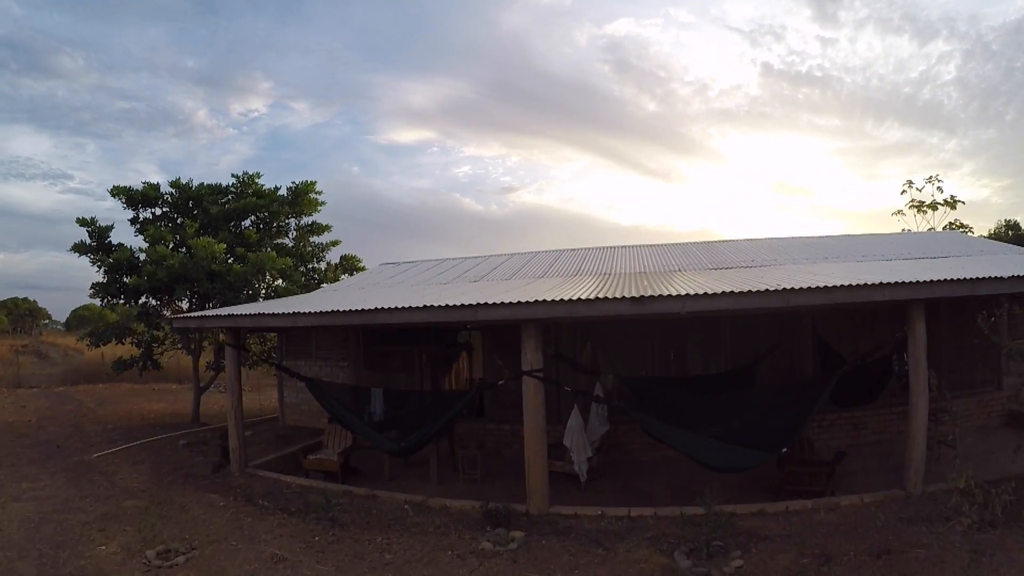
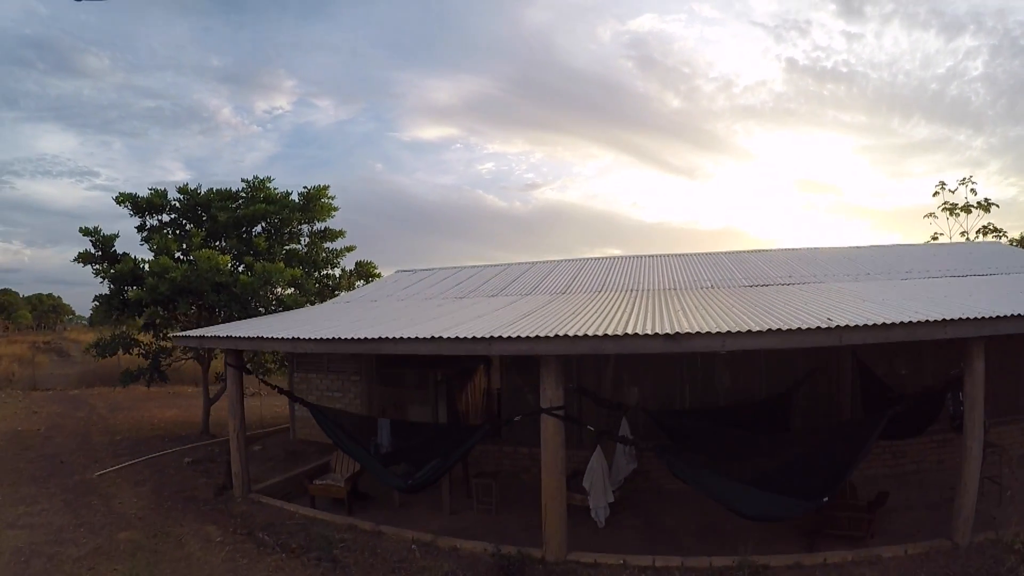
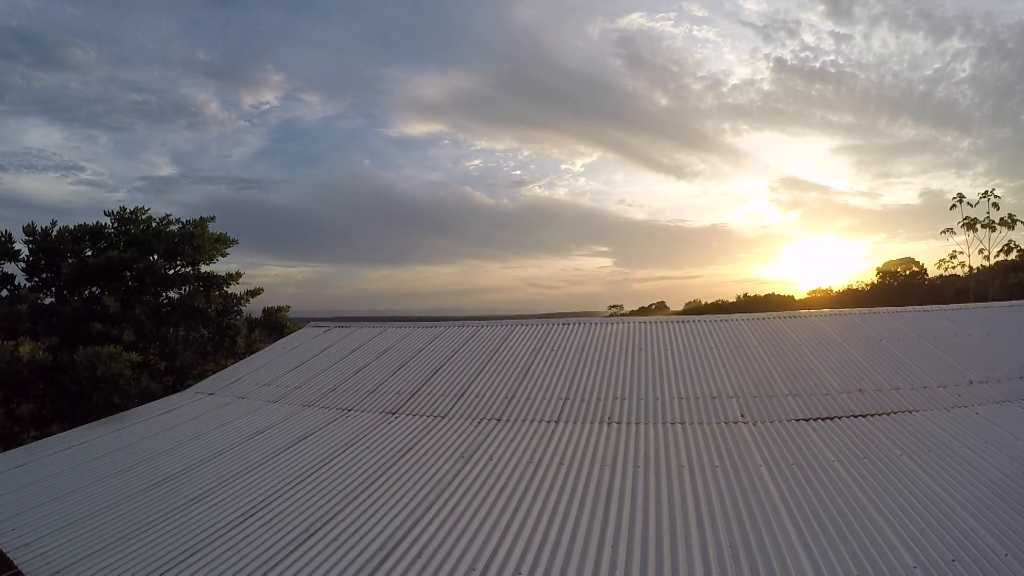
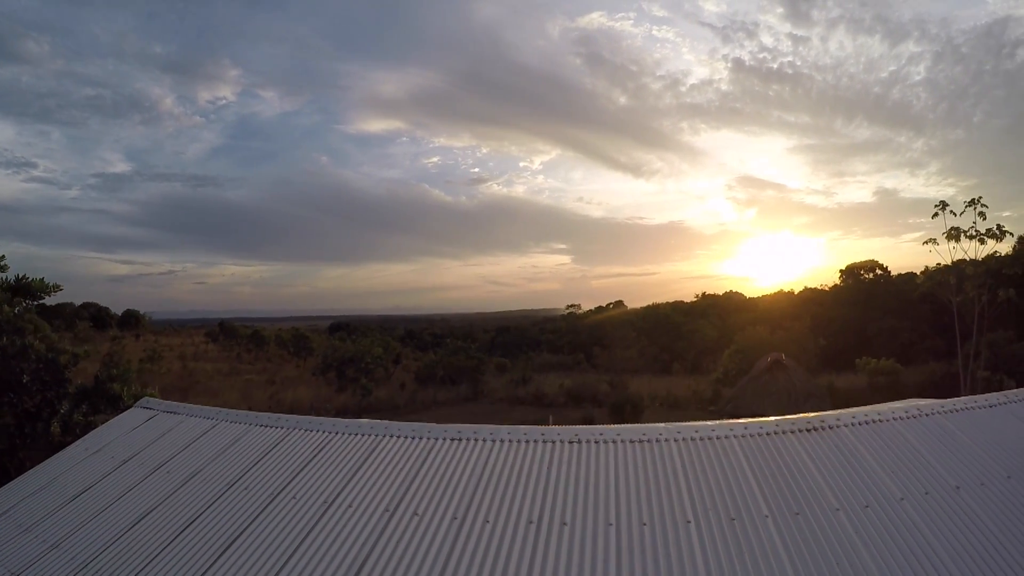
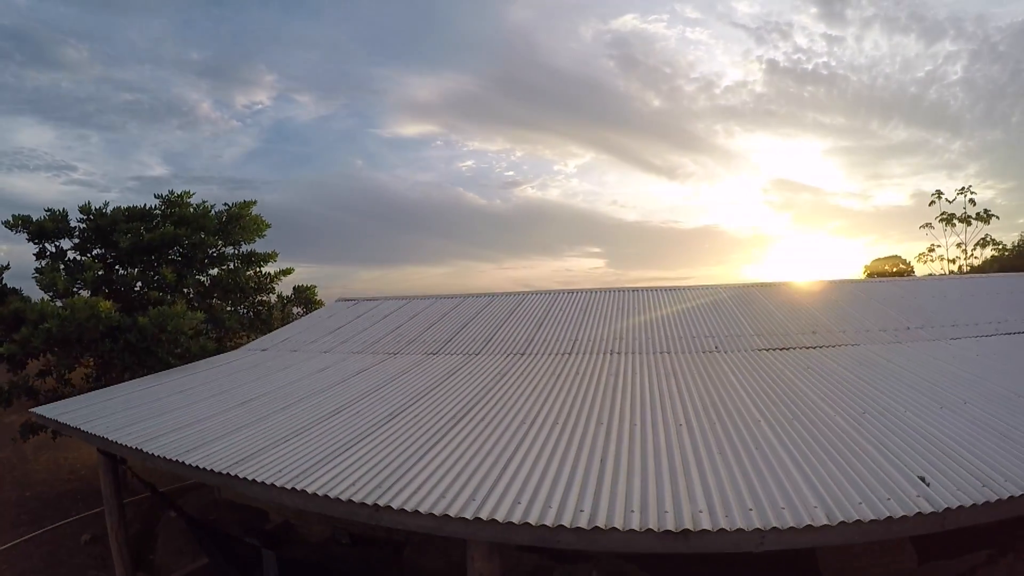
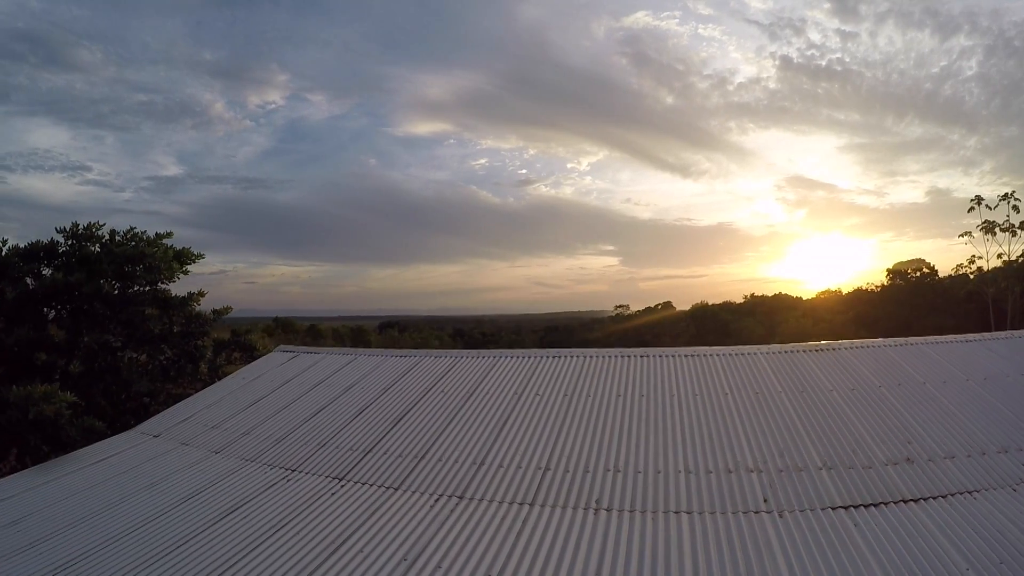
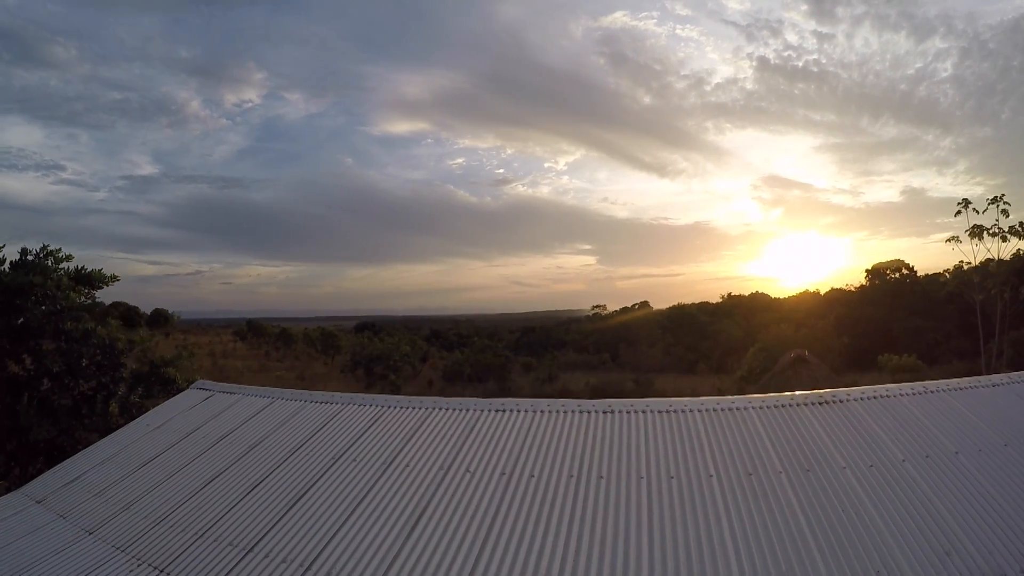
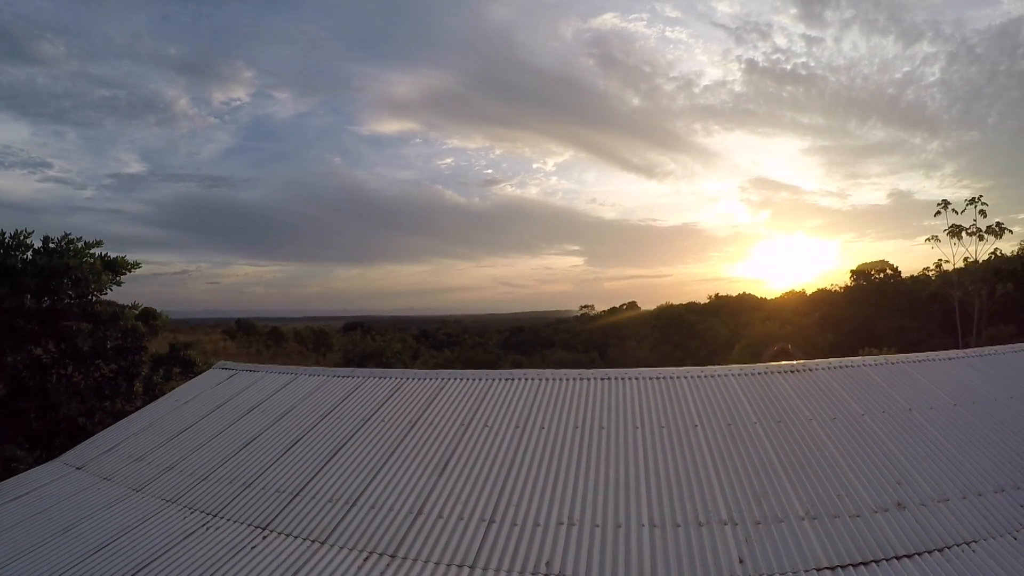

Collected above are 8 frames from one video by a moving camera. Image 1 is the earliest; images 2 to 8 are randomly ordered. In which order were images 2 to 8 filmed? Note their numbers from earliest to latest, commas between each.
2, 5, 3, 6, 8, 7, 4
